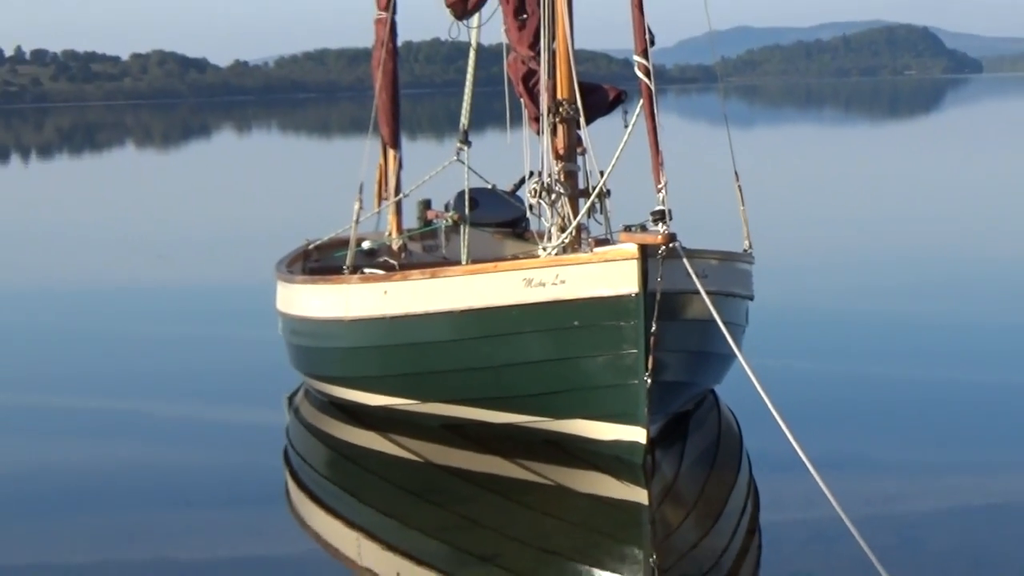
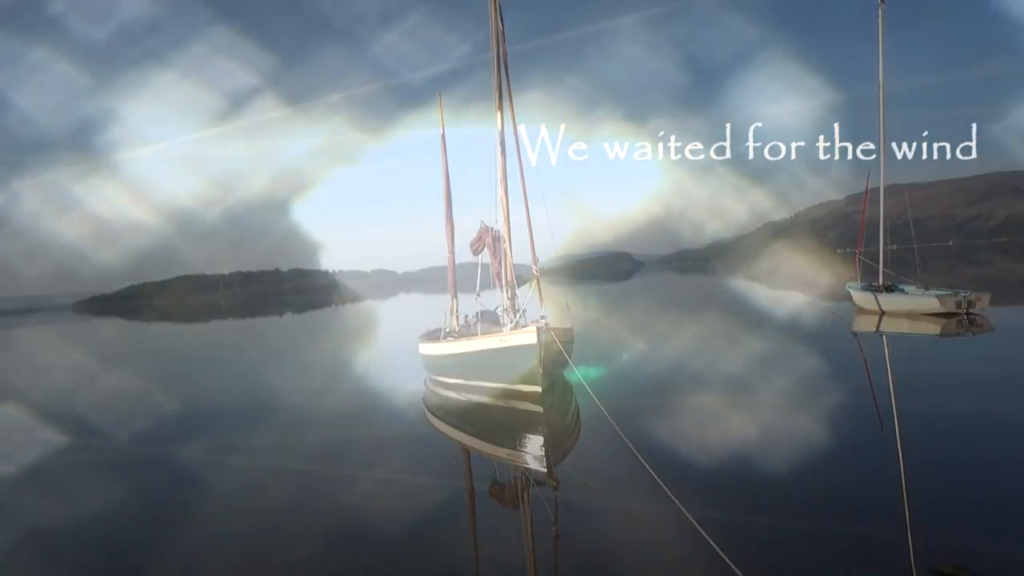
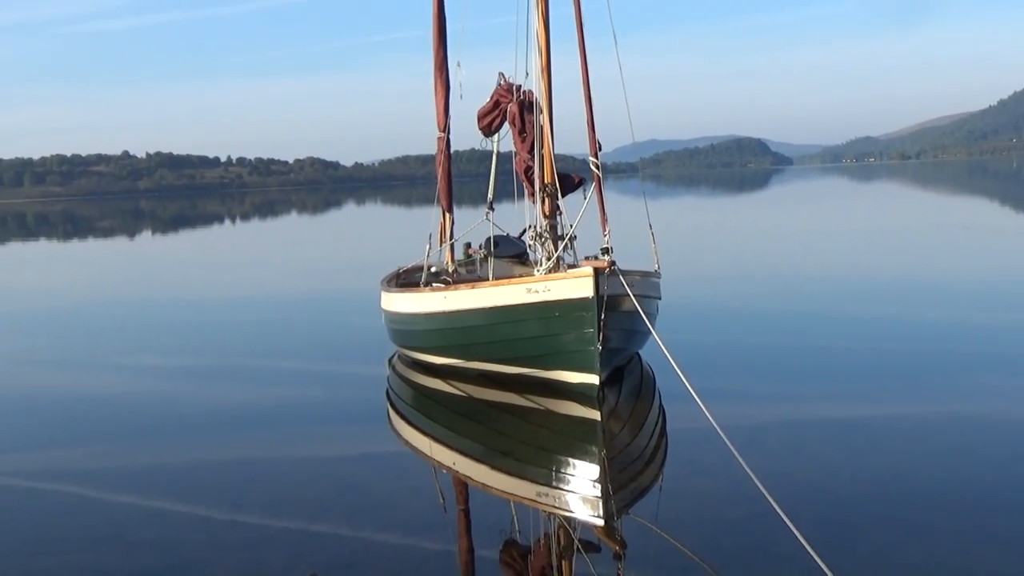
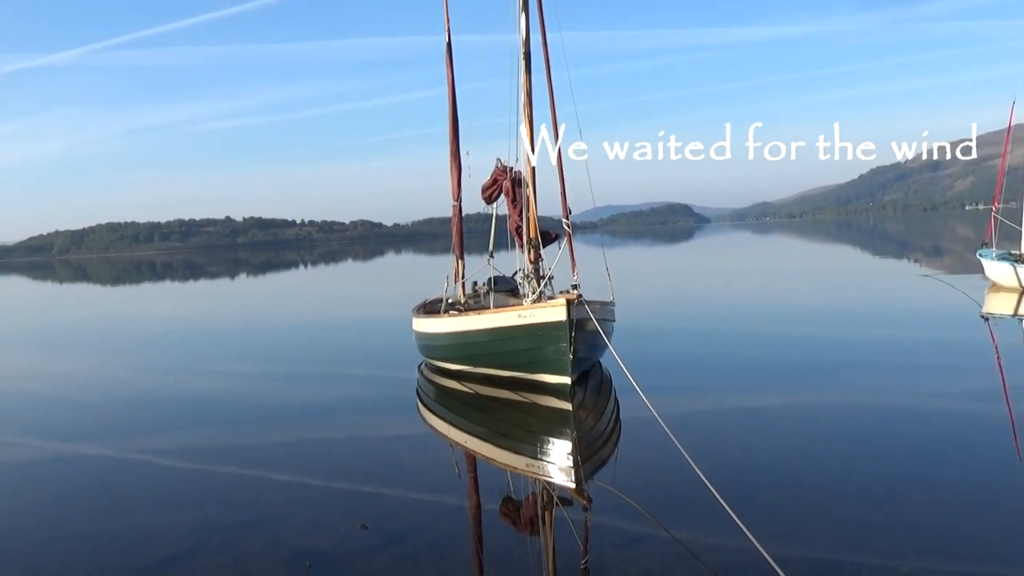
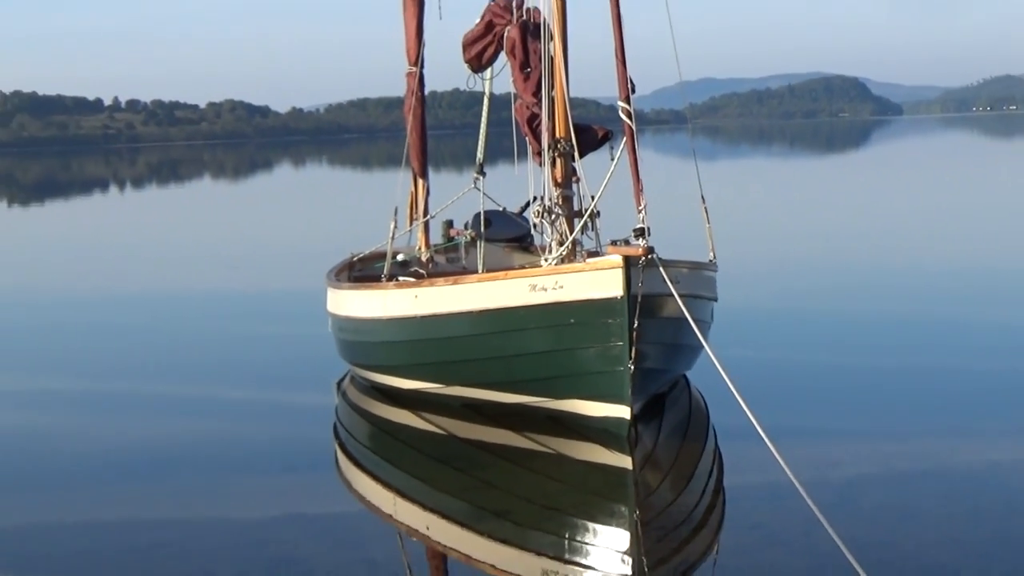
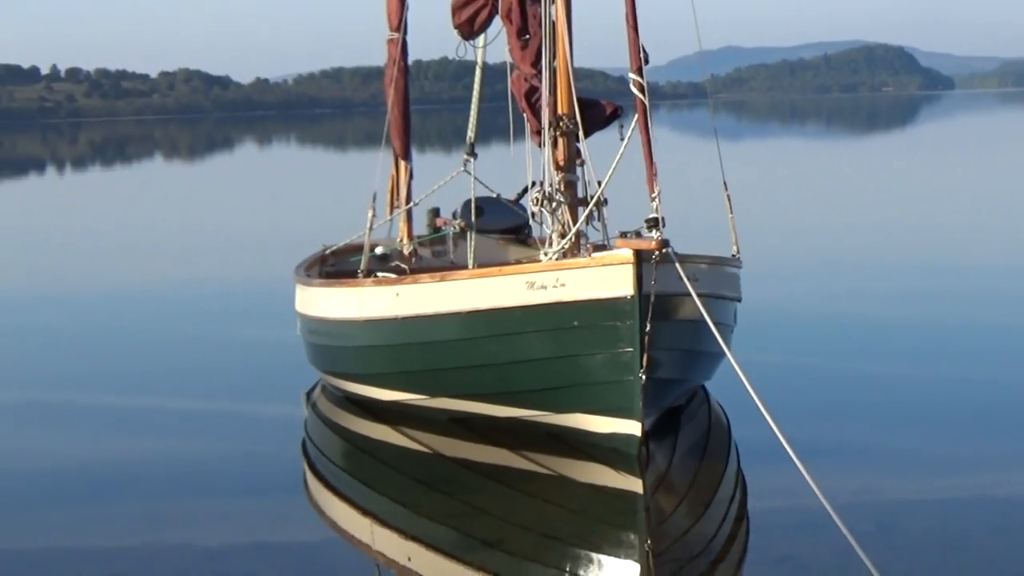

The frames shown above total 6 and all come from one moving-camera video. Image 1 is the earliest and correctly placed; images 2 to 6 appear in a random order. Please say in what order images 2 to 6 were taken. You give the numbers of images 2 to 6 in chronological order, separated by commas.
6, 5, 3, 4, 2
